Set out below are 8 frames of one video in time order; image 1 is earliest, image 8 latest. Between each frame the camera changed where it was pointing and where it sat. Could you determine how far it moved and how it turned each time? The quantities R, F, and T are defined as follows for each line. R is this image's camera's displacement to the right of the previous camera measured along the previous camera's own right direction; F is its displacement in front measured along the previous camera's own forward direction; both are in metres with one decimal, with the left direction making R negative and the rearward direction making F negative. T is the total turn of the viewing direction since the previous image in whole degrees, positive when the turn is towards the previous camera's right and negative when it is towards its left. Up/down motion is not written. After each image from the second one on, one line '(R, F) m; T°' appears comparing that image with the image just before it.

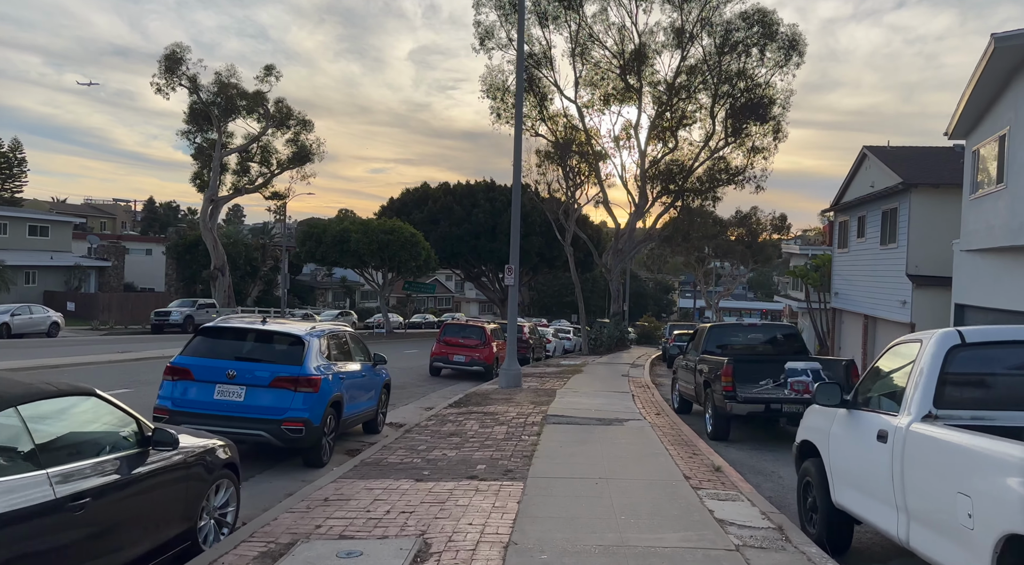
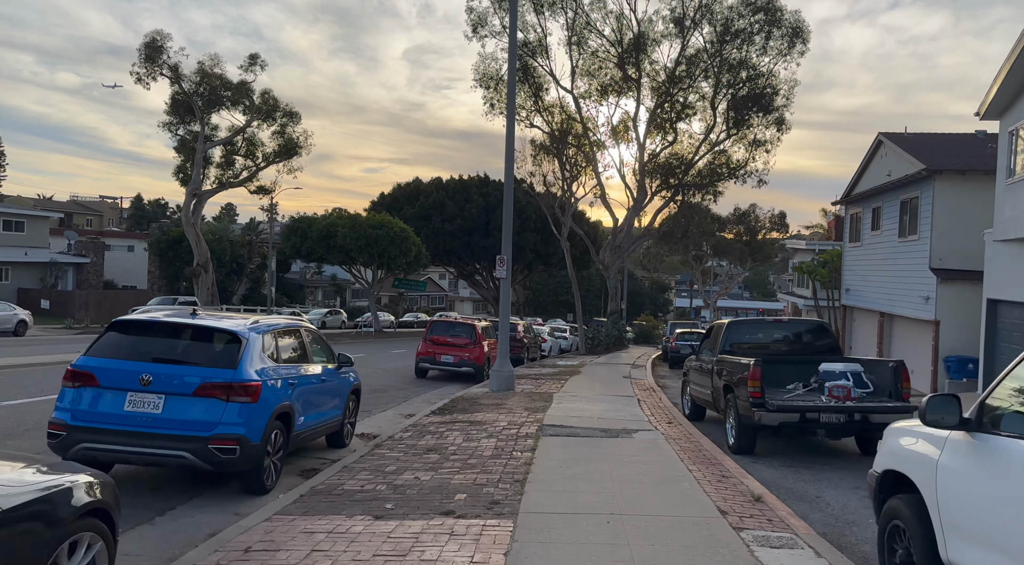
(+0.1, +1.7) m; 0°
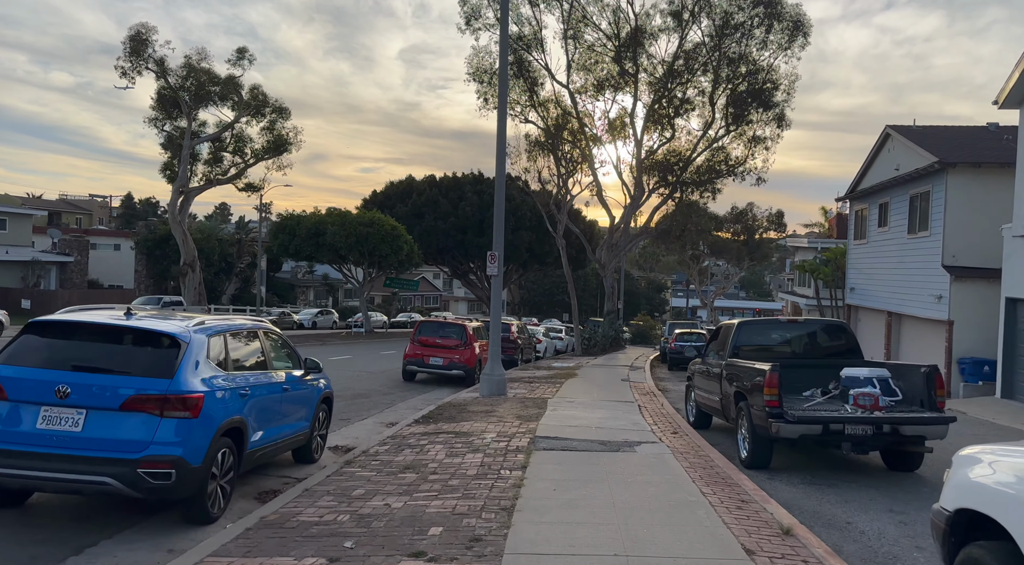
(+0.1, +1.0) m; 0°
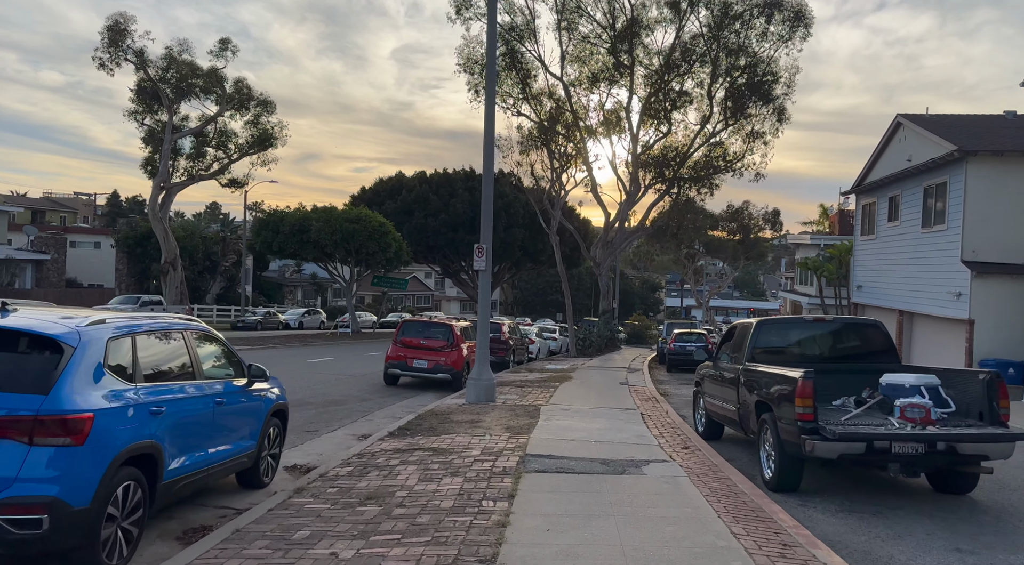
(+0.1, +1.4) m; 0°
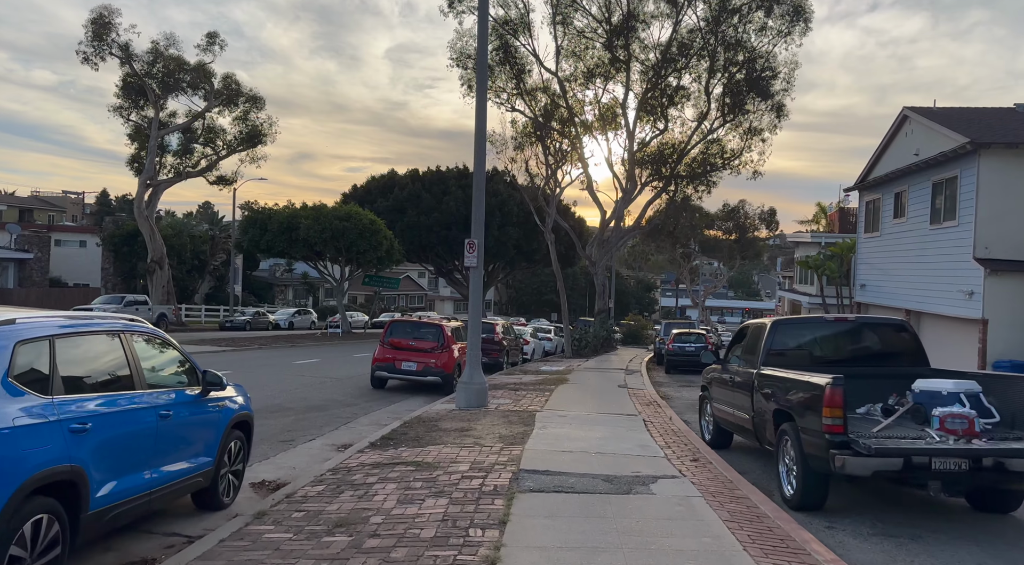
(0.0, +0.8) m; 0°
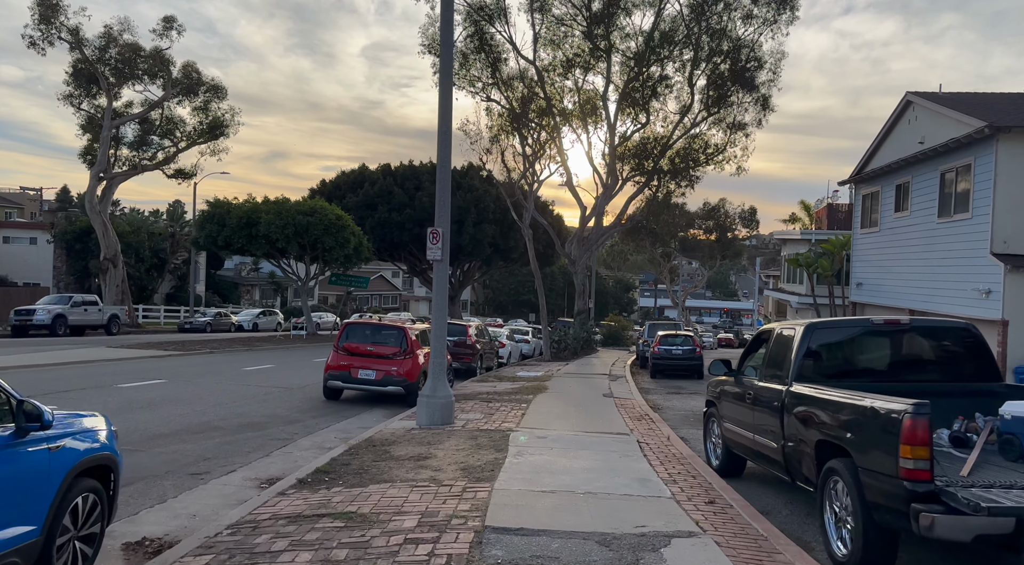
(+0.1, +1.9) m; +2°
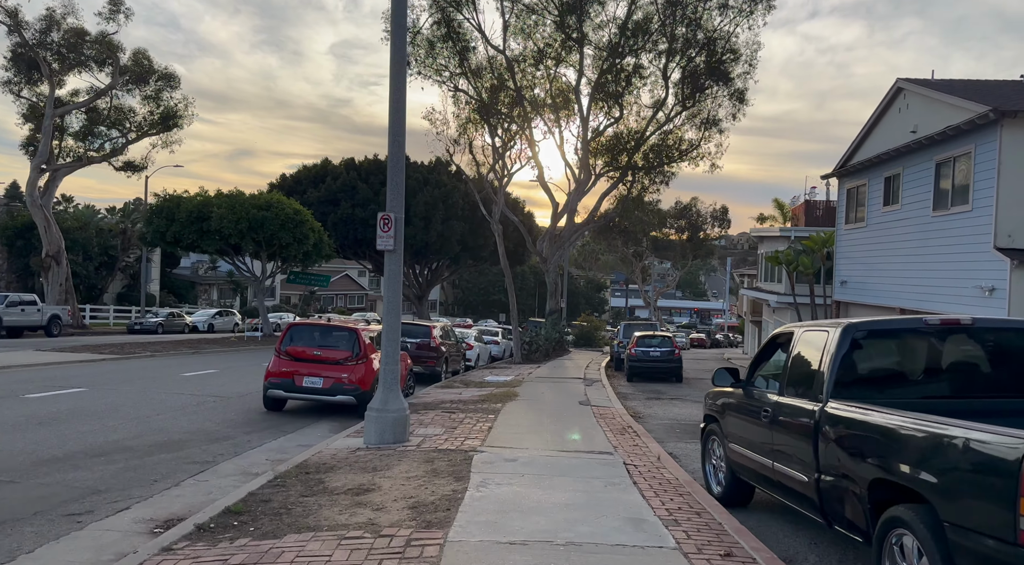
(+0.1, +1.6) m; +2°
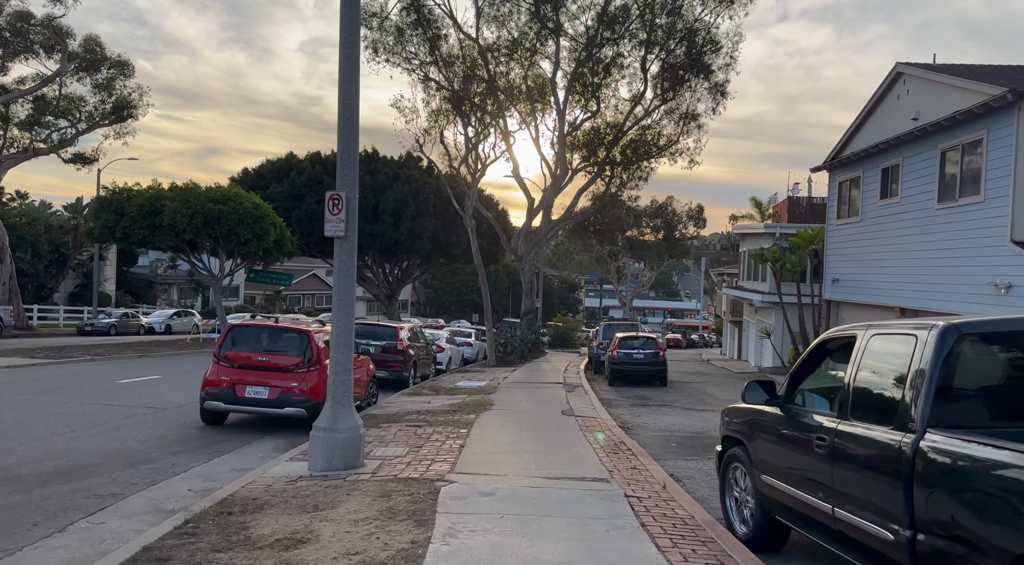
(0.0, +1.6) m; +2°
